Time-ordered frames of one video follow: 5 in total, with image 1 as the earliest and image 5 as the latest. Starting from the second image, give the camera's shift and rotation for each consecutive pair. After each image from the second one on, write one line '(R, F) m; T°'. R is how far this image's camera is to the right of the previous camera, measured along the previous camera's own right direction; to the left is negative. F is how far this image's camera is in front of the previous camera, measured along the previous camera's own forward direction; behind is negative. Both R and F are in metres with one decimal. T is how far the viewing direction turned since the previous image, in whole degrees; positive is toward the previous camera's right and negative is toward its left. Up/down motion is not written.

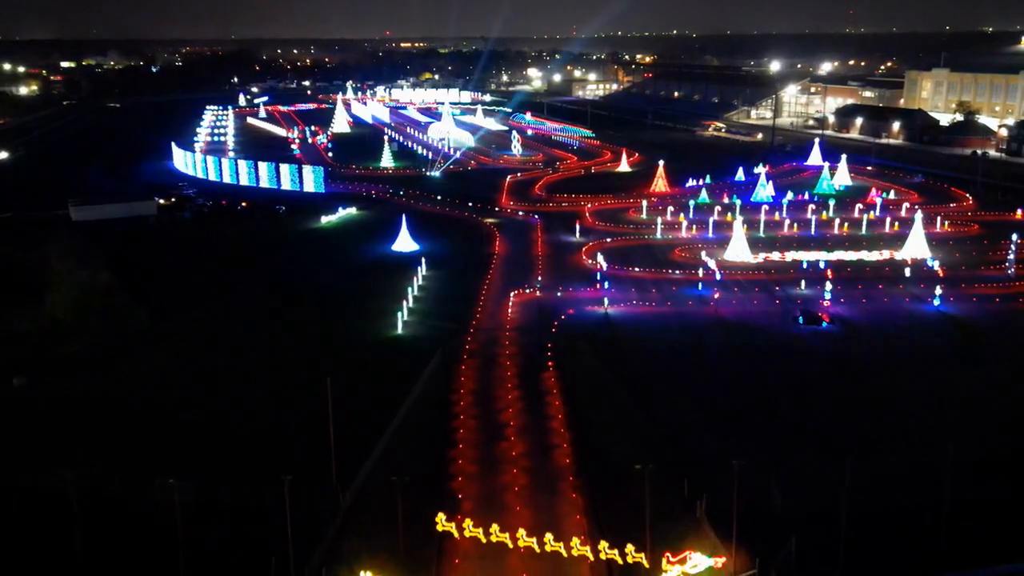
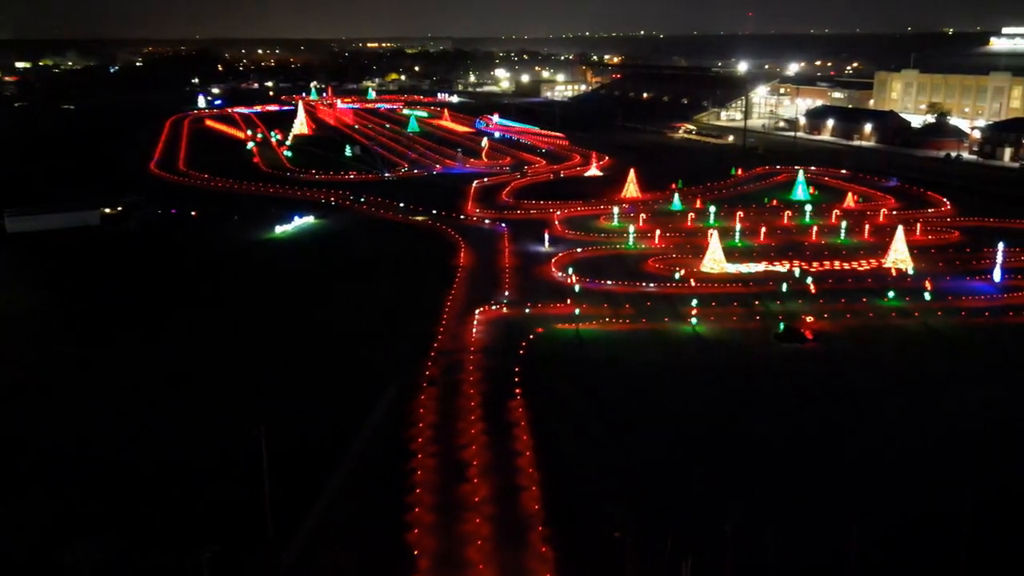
(+0.1, +0.7) m; +2°
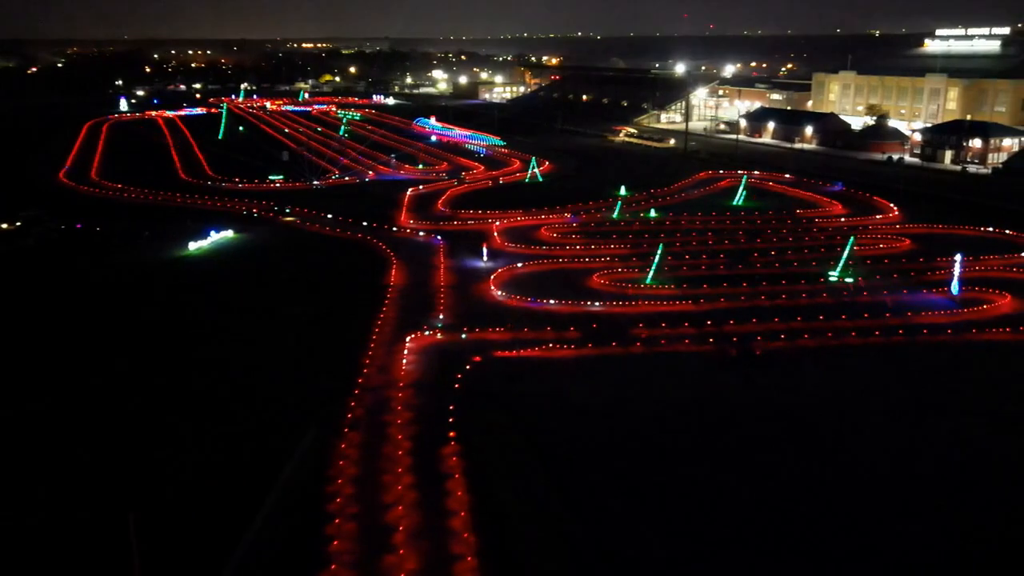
(+0.1, +0.9) m; +4°
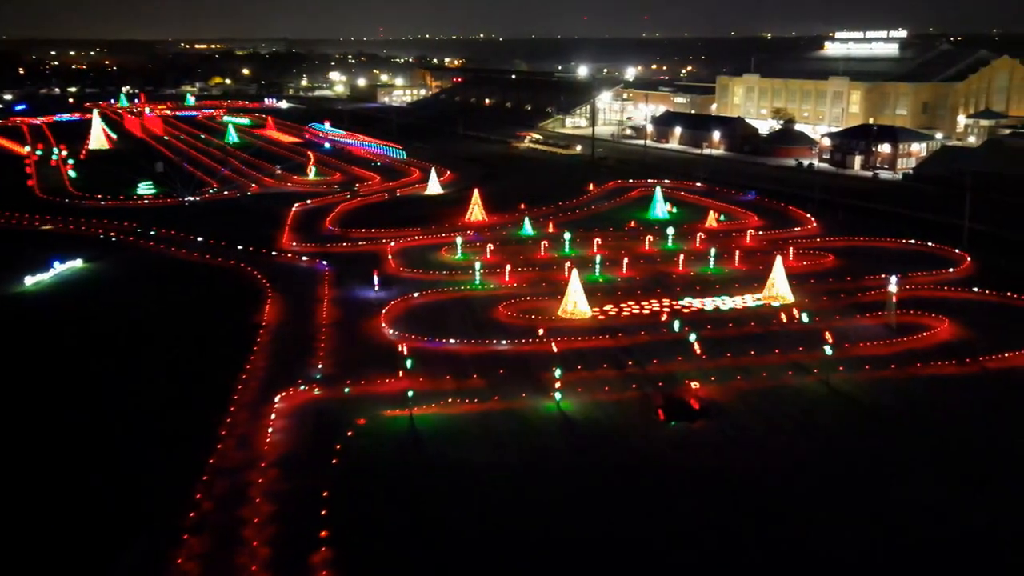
(+0.2, +1.5) m; +6°
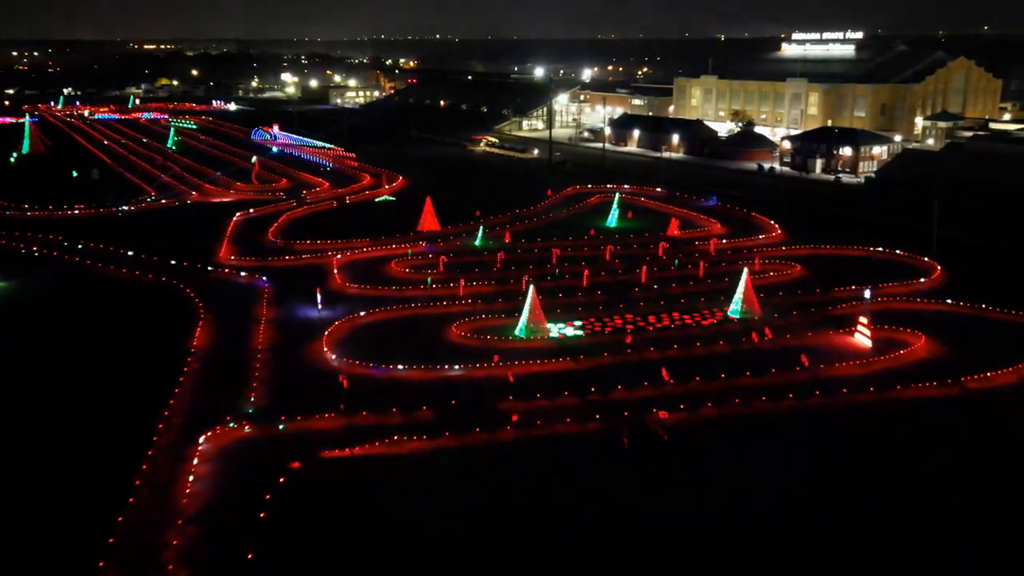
(+0.1, +0.7) m; +3°
